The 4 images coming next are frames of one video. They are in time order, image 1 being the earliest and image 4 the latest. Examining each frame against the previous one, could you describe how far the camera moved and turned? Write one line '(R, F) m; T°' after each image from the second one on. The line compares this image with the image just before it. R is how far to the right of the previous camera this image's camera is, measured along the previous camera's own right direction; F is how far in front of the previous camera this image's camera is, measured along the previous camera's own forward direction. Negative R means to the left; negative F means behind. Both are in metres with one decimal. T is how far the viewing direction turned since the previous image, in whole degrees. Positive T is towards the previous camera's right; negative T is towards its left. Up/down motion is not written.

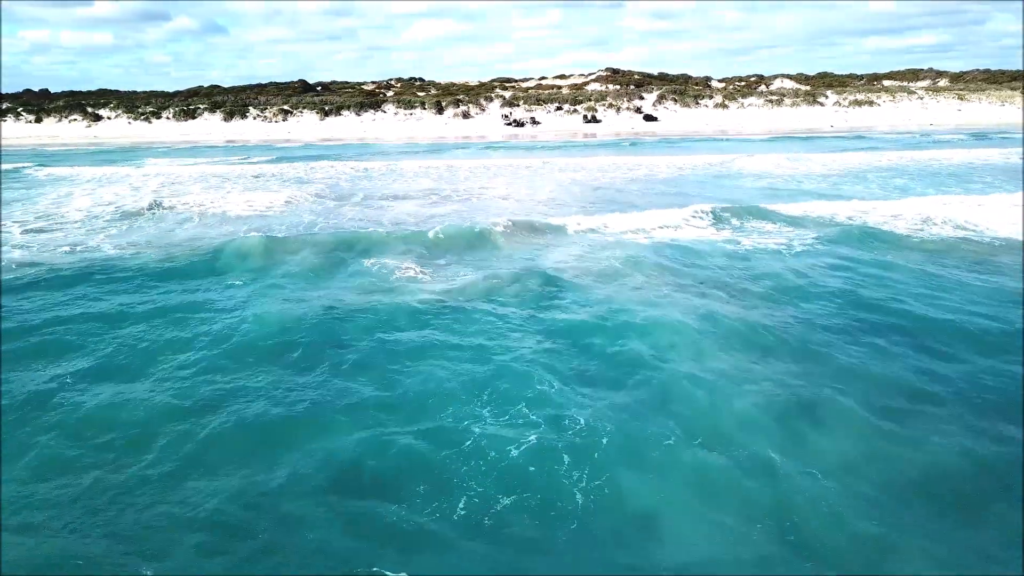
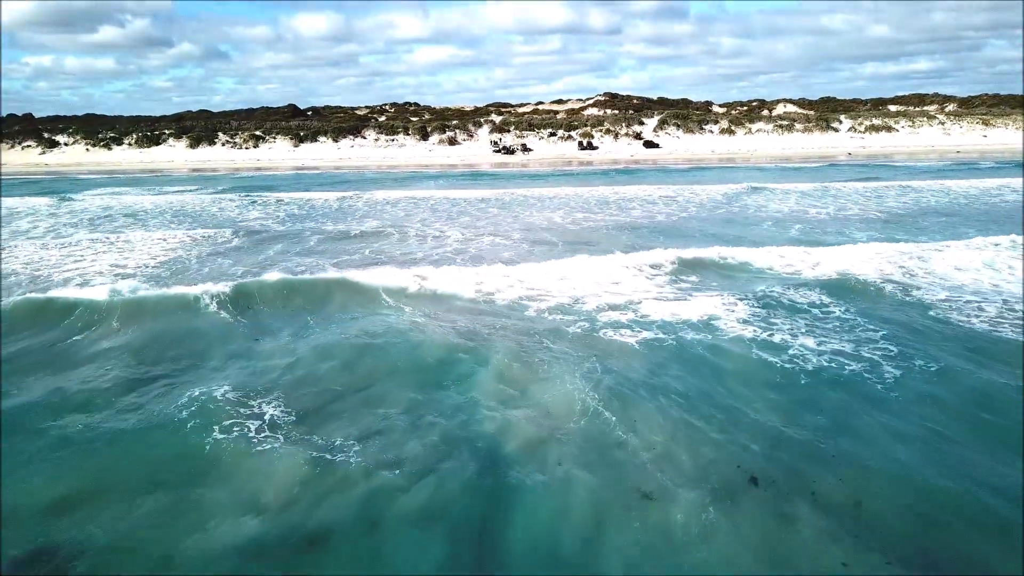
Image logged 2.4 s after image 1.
(+0.9, +4.7) m; 0°
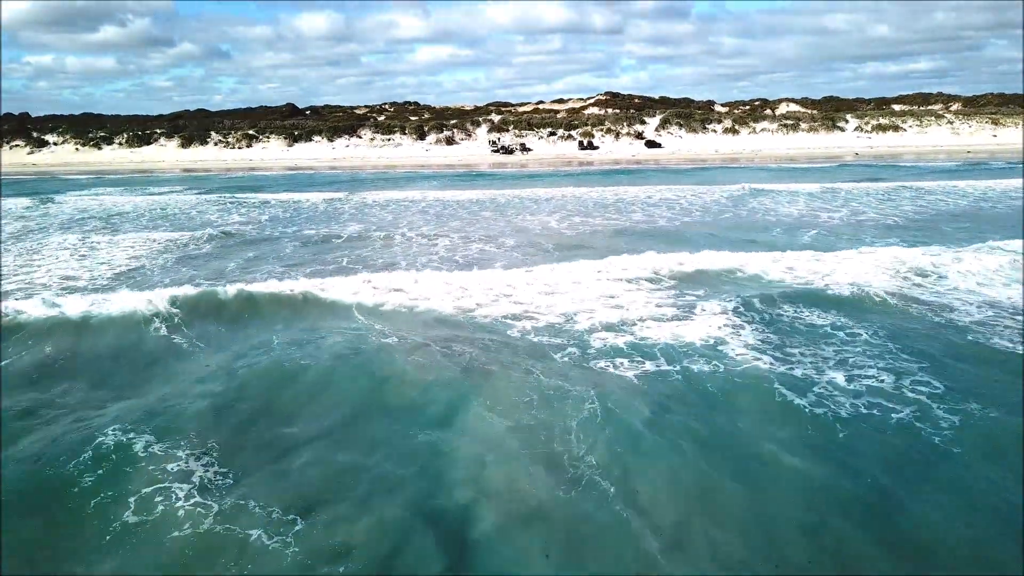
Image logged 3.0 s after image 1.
(+0.2, +1.2) m; 0°
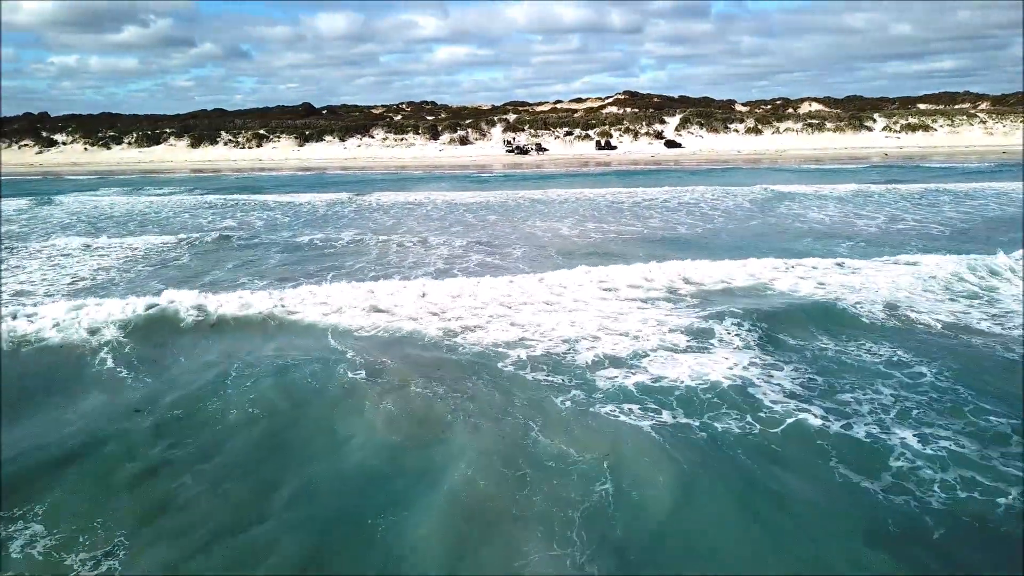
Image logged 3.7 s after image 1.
(+0.2, +1.4) m; -1°
